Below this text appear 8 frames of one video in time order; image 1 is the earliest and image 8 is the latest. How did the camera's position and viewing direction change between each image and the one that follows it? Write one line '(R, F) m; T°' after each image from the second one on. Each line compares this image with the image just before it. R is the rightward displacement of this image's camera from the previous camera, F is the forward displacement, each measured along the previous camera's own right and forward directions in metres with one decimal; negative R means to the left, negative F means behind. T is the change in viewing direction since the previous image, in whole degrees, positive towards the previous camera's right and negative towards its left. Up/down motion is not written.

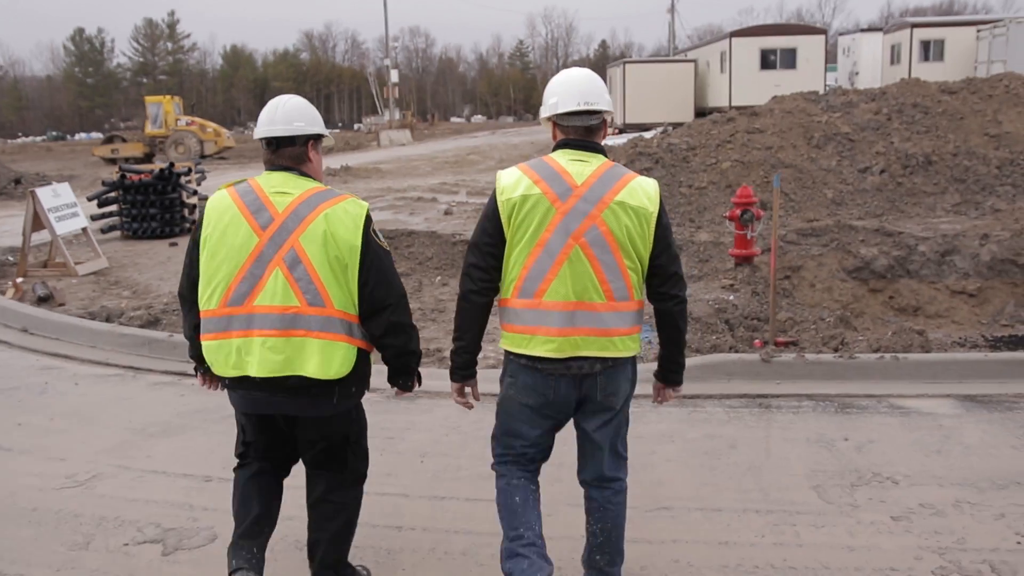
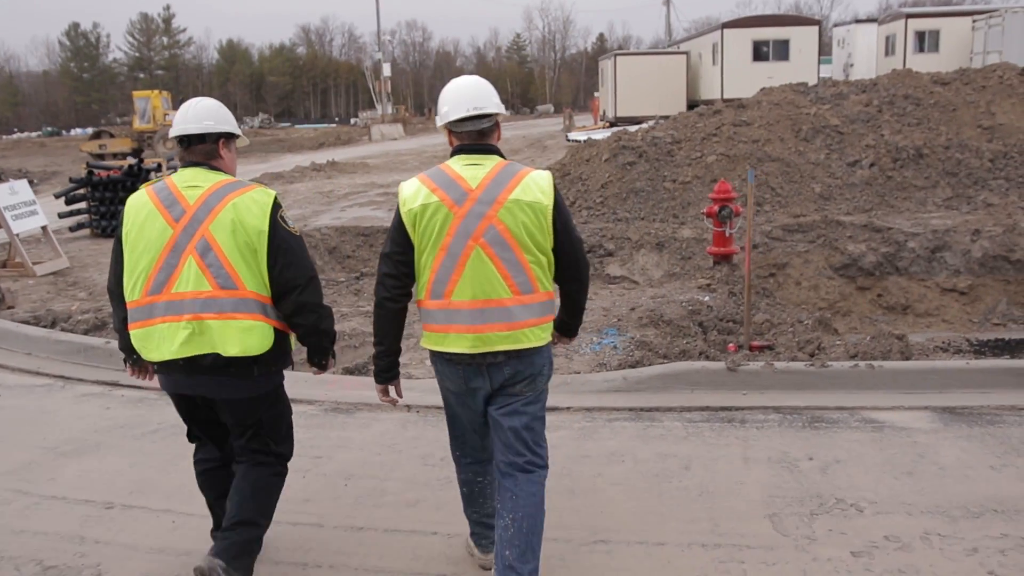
(+0.3, +0.4) m; 0°
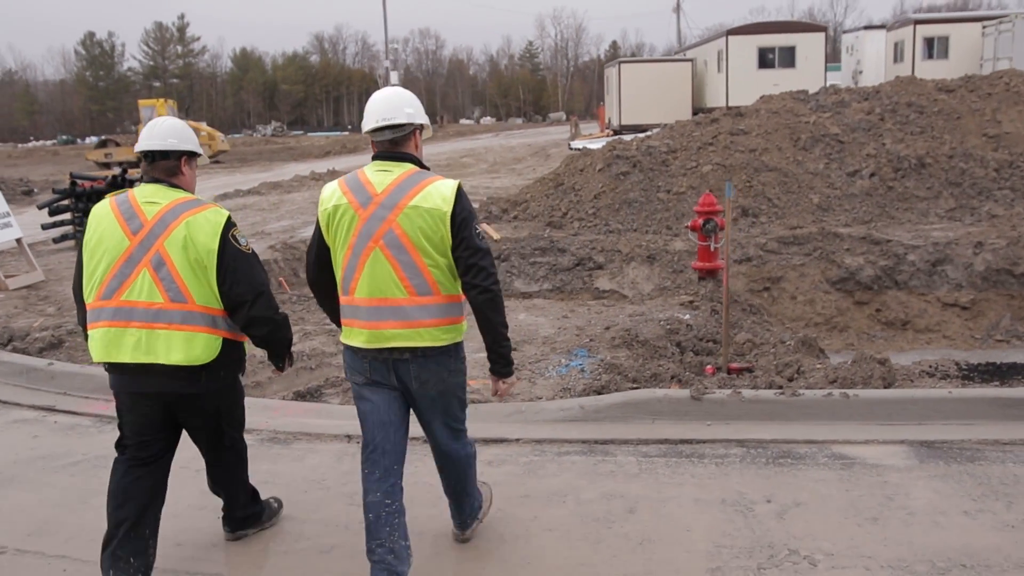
(+0.3, +0.3) m; -1°
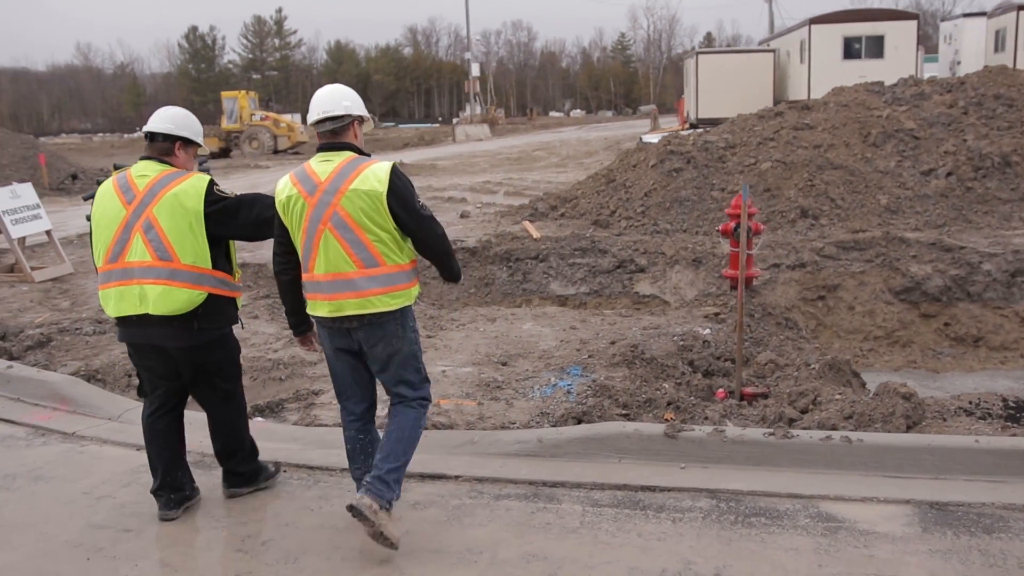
(+0.6, +0.6) m; -6°
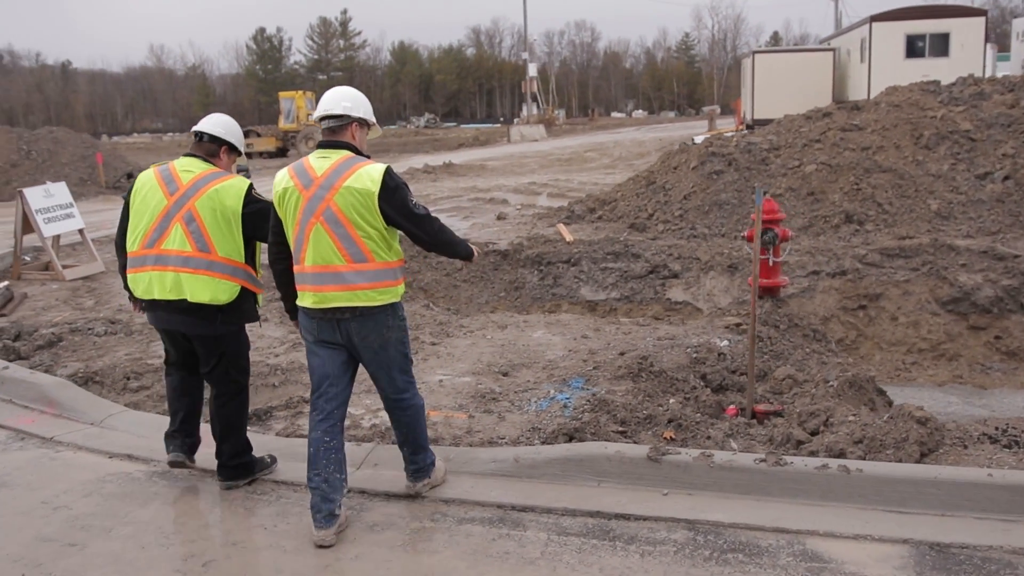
(+0.4, +0.2) m; -4°
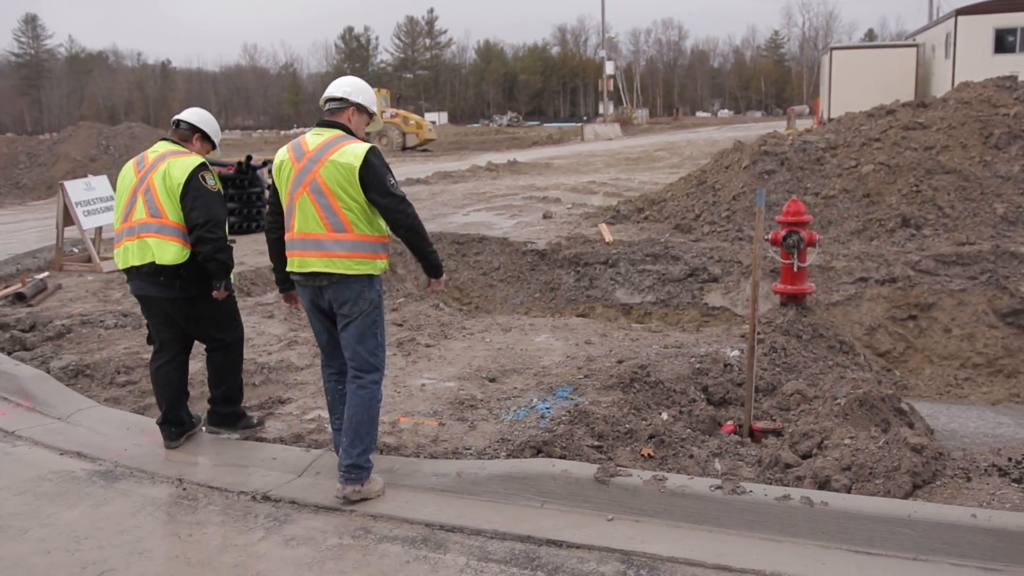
(+0.6, +0.3) m; -5°
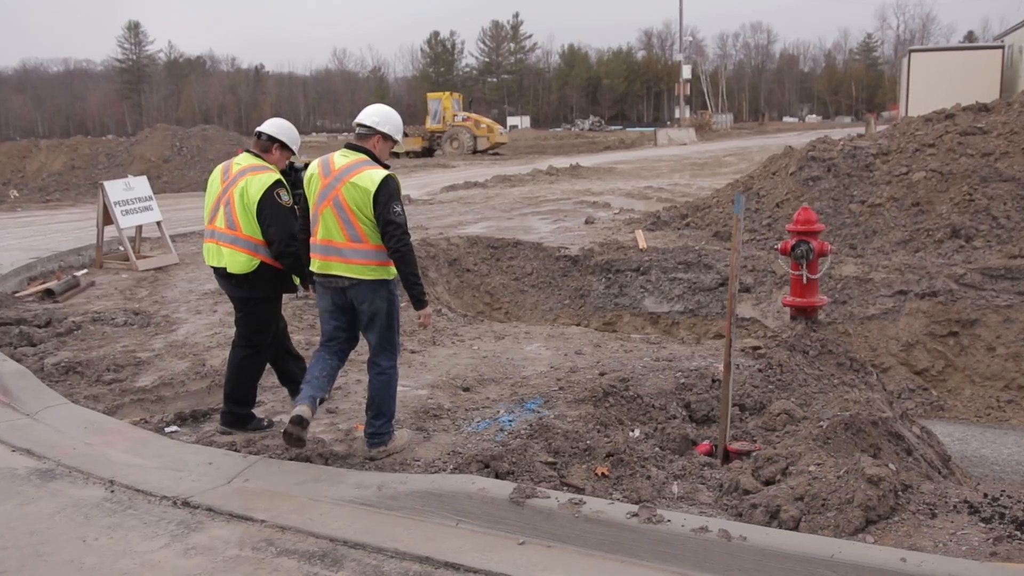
(+0.6, +0.2) m; -5°
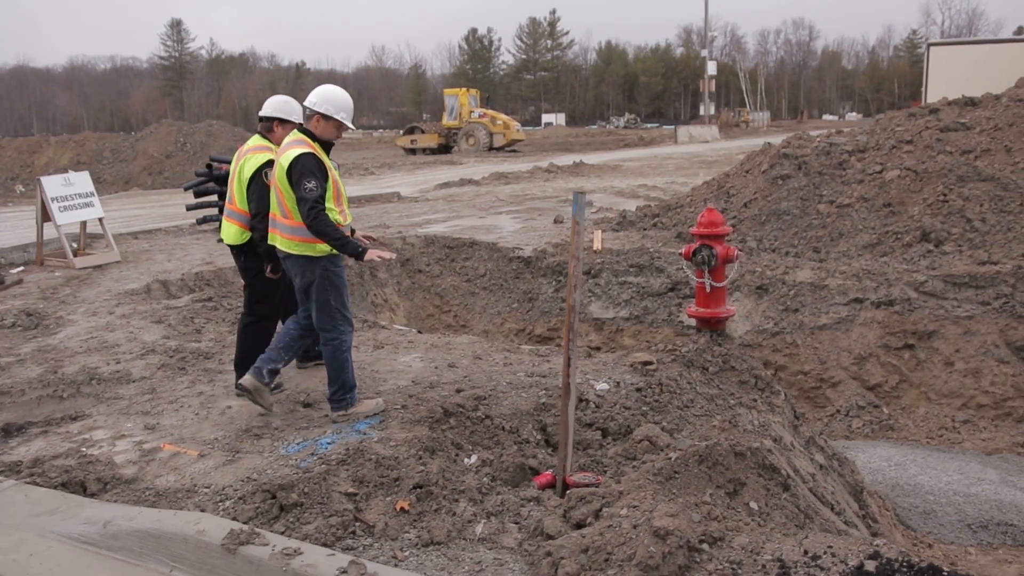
(+1.0, +0.5) m; -3°
